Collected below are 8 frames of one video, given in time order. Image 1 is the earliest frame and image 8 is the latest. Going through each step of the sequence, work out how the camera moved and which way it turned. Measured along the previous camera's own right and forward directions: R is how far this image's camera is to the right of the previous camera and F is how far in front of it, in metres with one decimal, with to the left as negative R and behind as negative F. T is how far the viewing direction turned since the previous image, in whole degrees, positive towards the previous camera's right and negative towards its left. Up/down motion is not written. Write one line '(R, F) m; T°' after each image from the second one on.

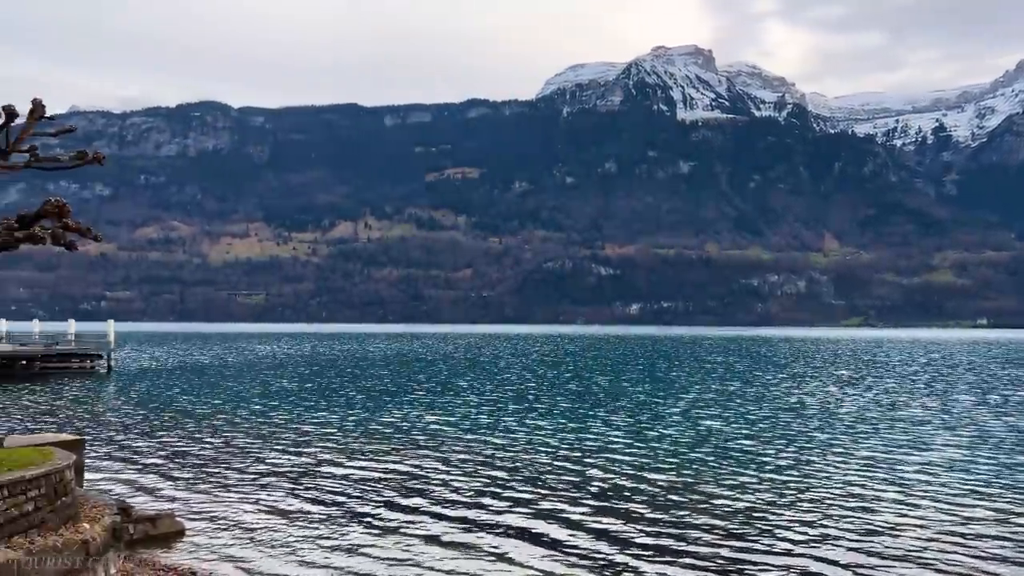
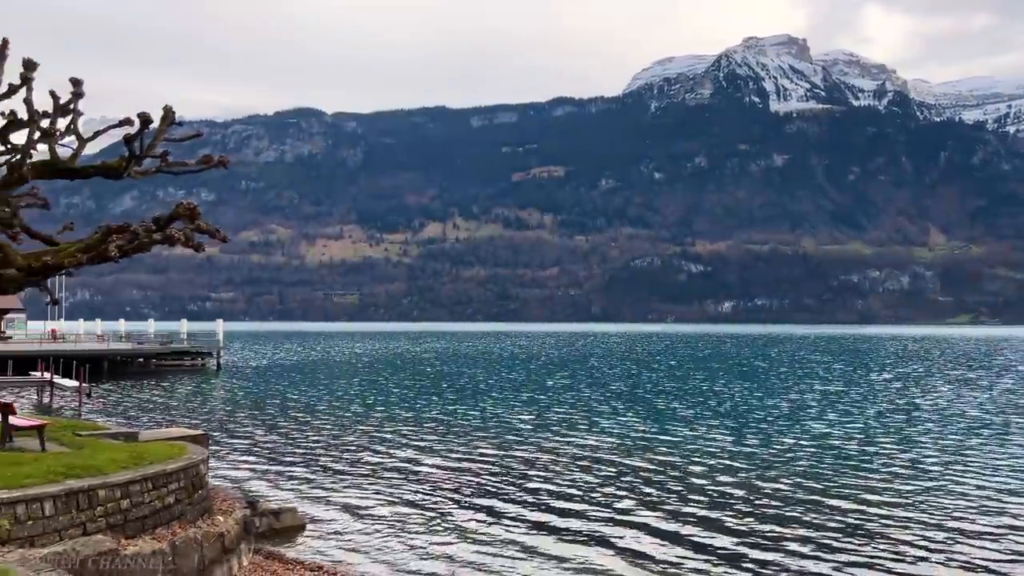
(-0.6, +0.3) m; -6°
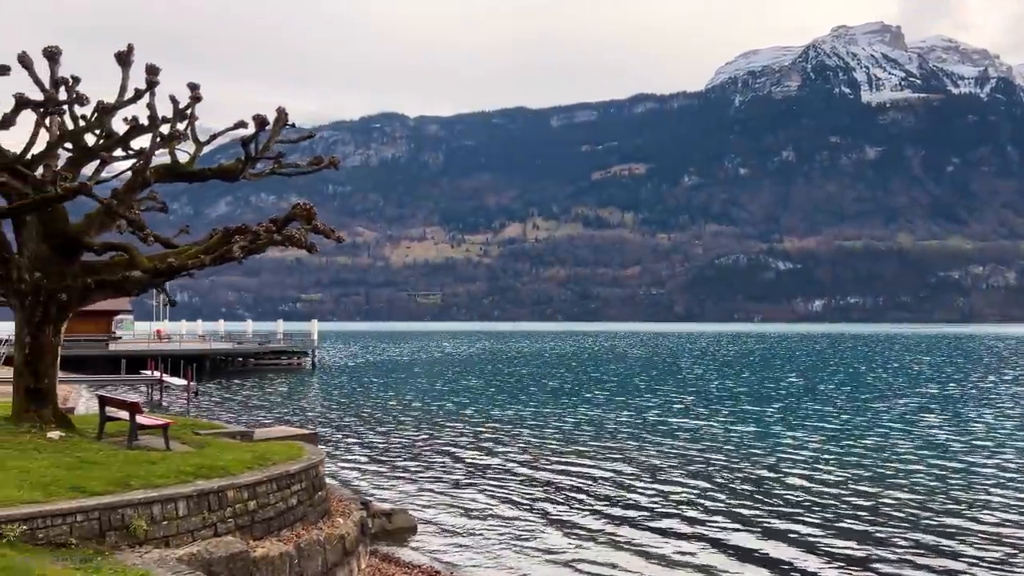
(-0.7, +0.5) m; -6°
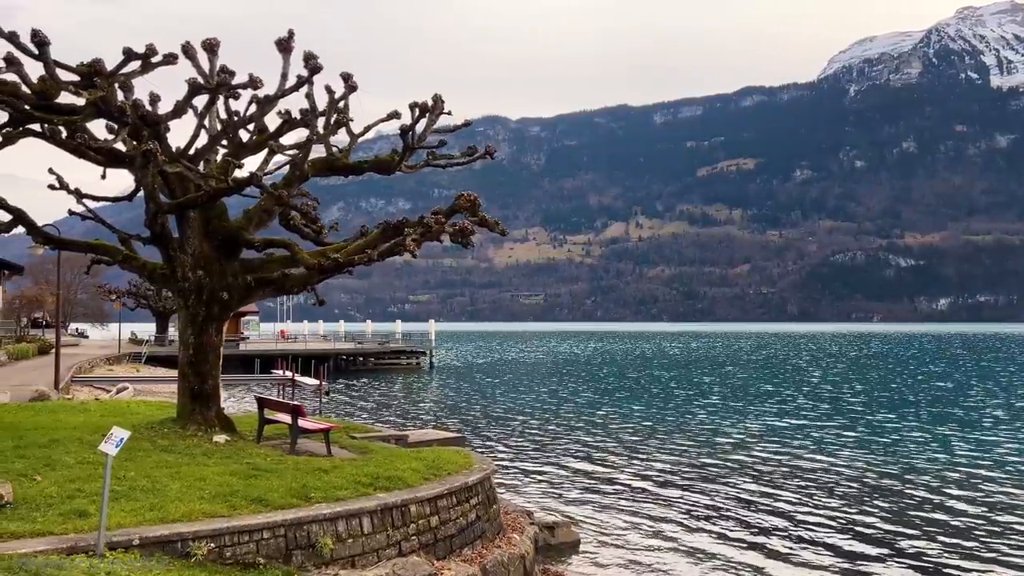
(-1.5, +1.4) m; -7°
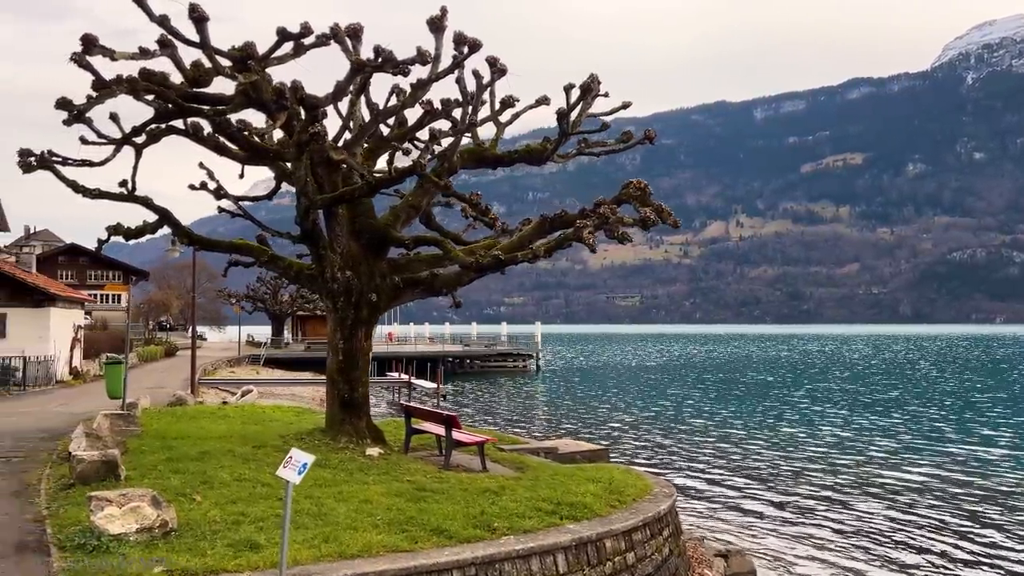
(-1.4, +1.5) m; -7°
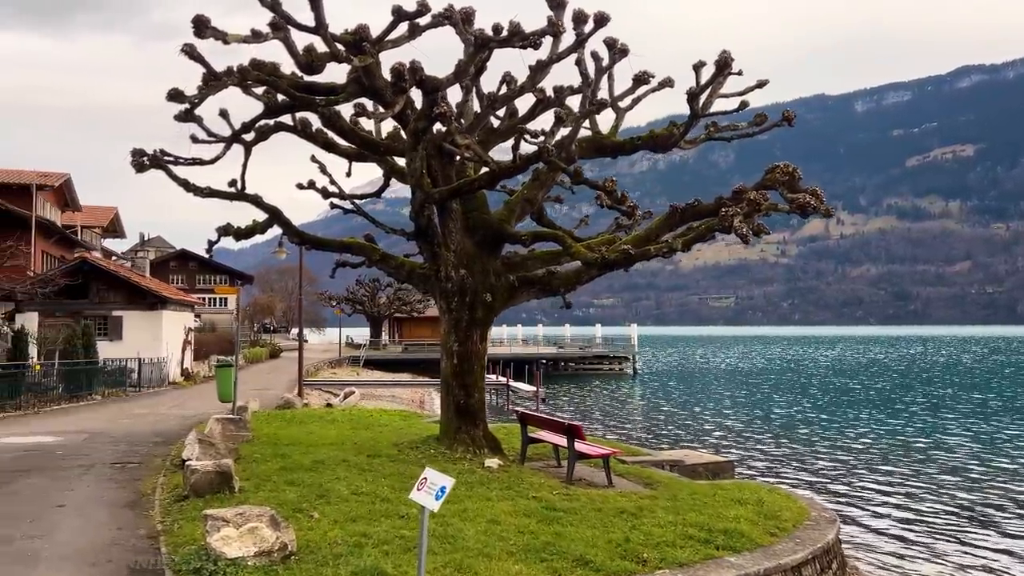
(-0.6, +1.1) m; -6°
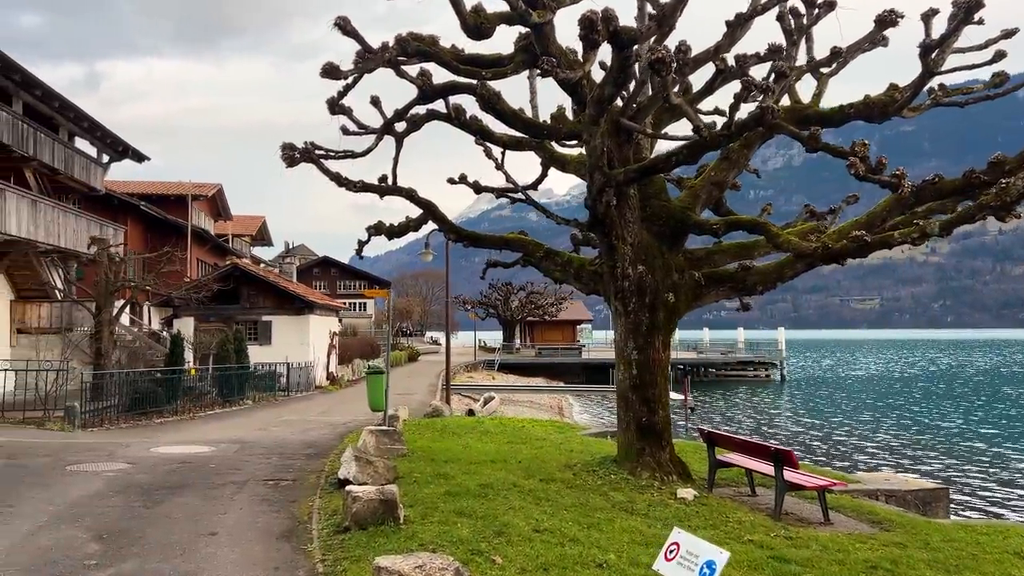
(-0.9, +1.7) m; -9°
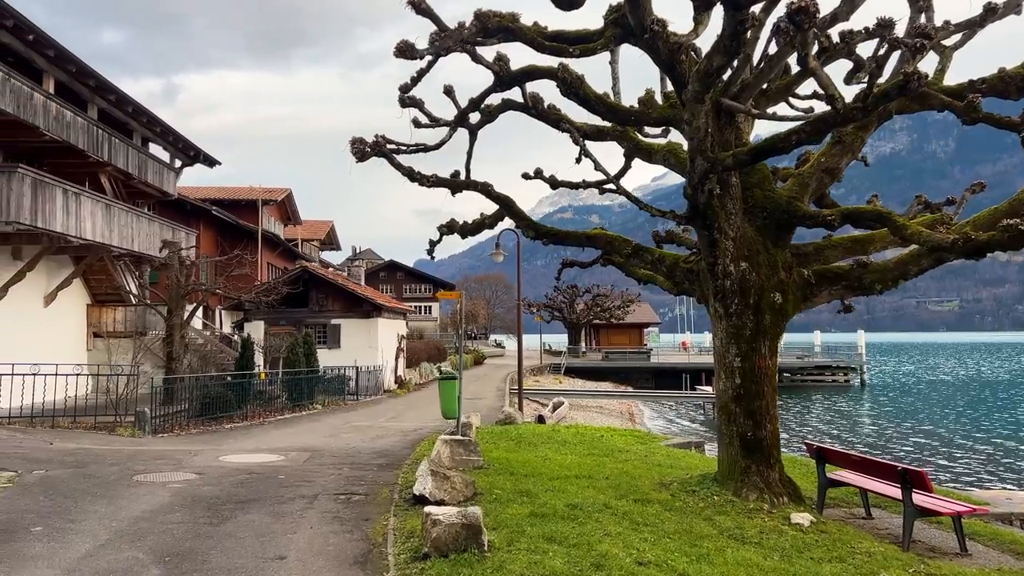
(-0.3, +1.0) m; -4°
